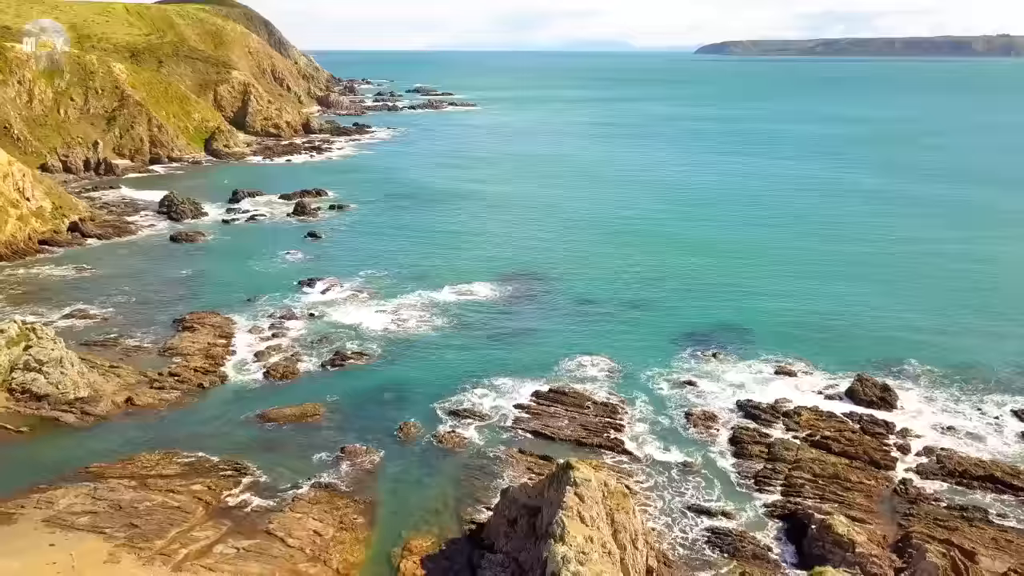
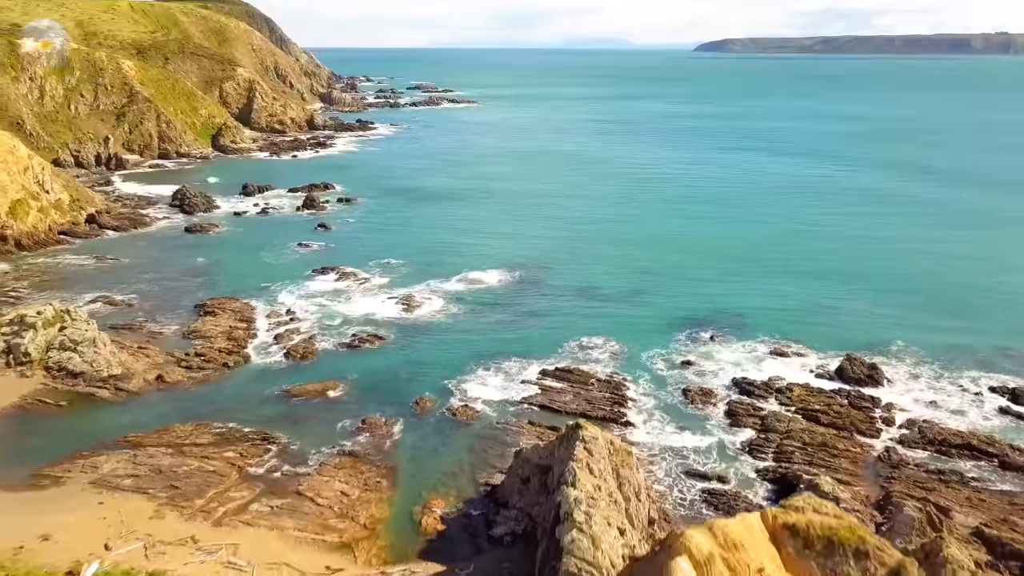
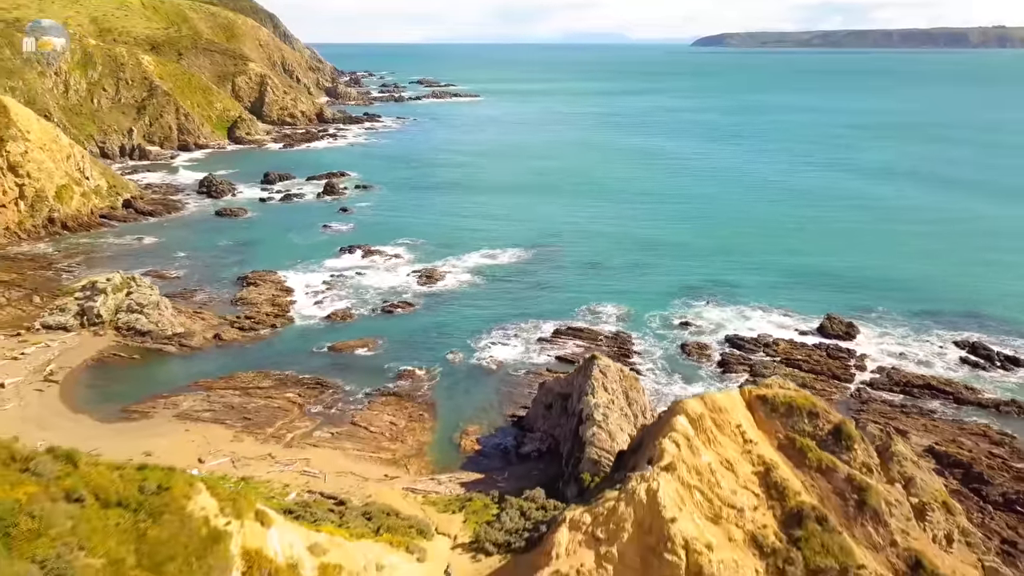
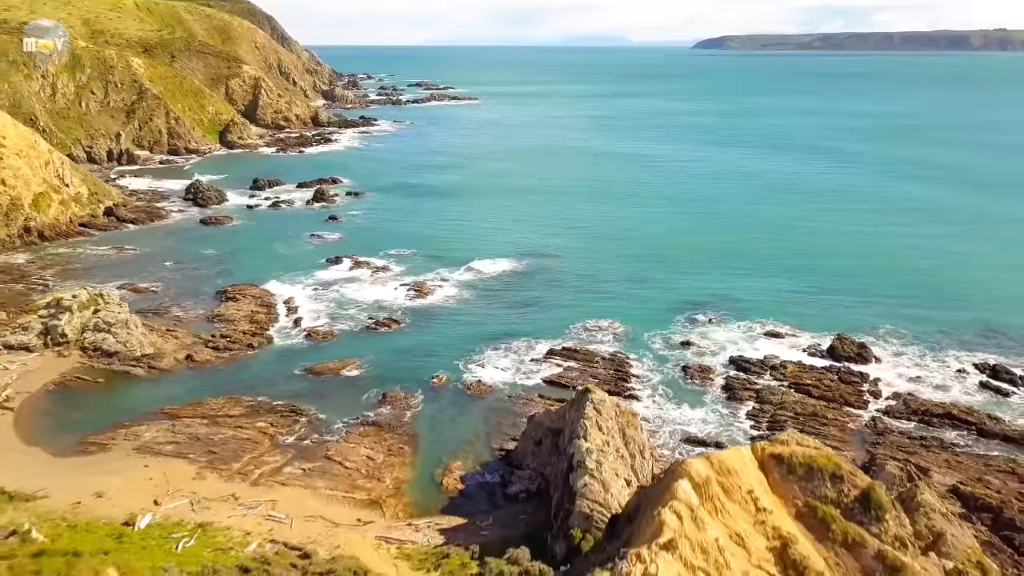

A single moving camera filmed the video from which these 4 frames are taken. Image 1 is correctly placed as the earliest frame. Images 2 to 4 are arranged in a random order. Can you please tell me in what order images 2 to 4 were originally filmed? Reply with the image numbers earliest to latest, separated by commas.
2, 4, 3
